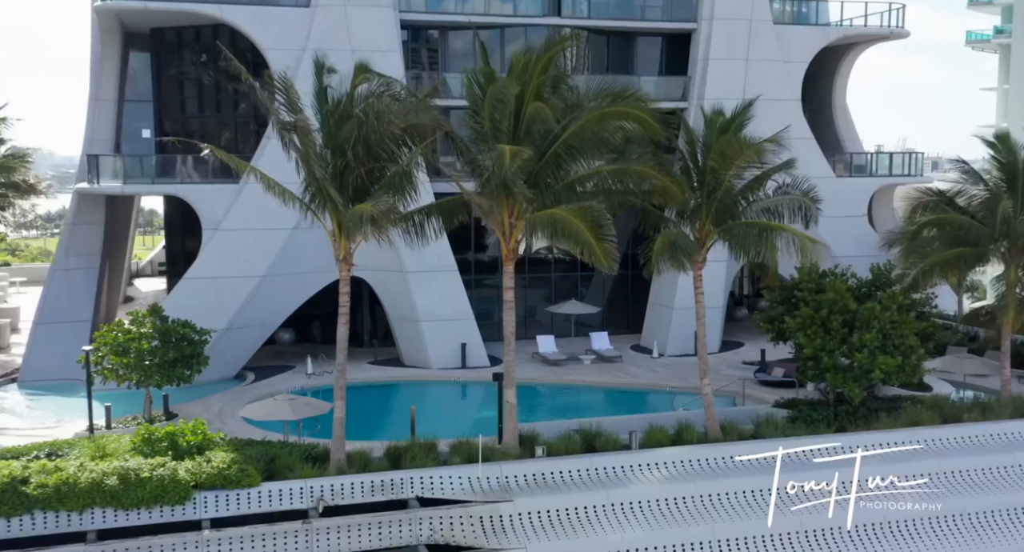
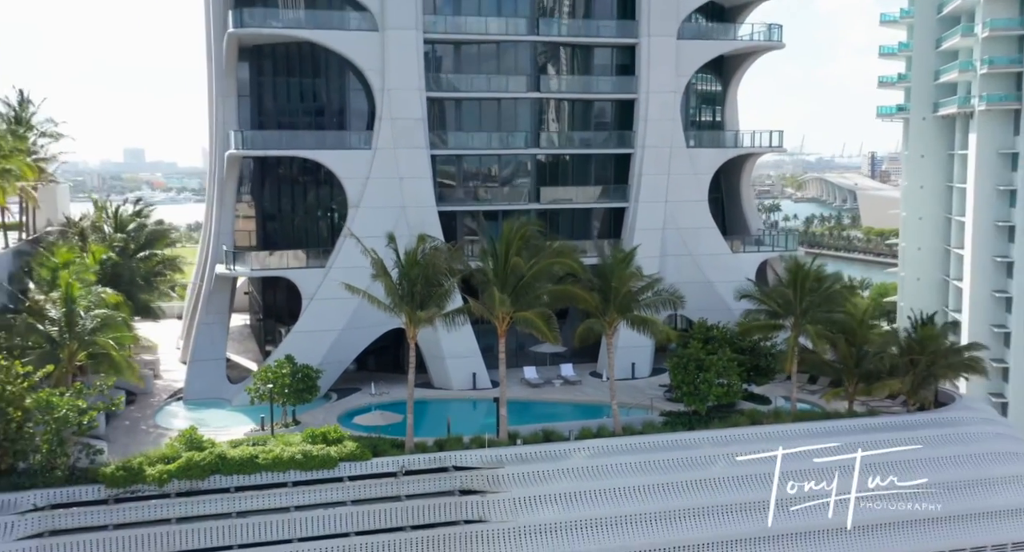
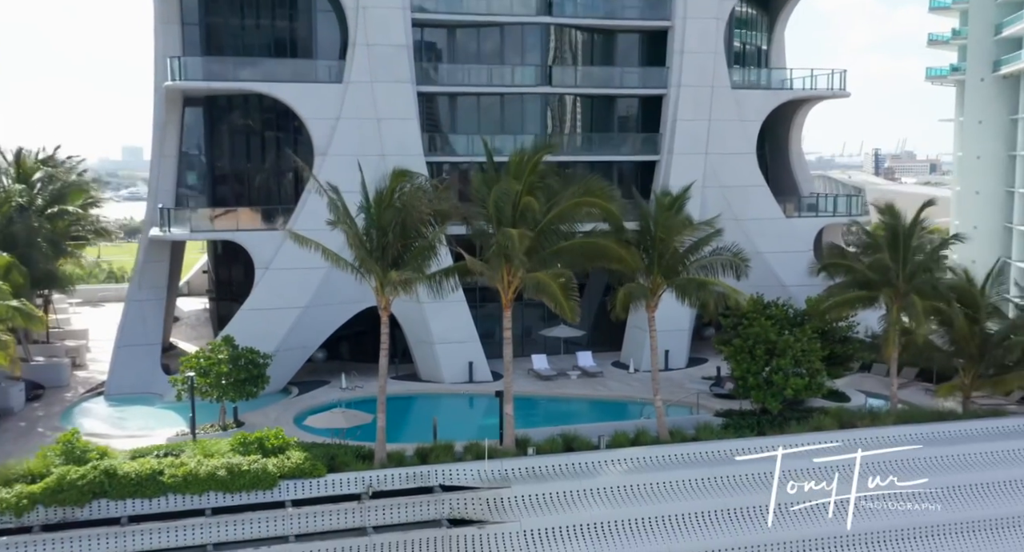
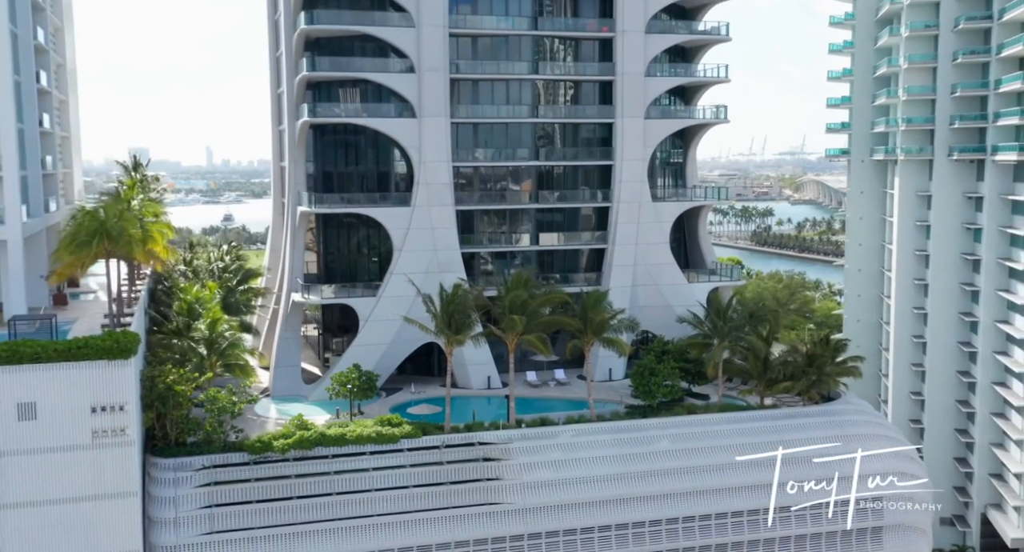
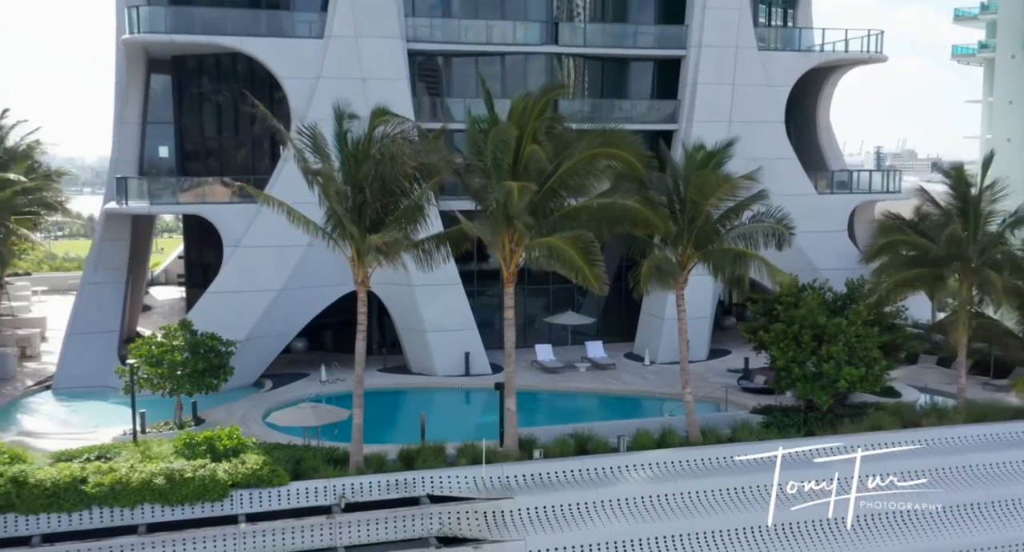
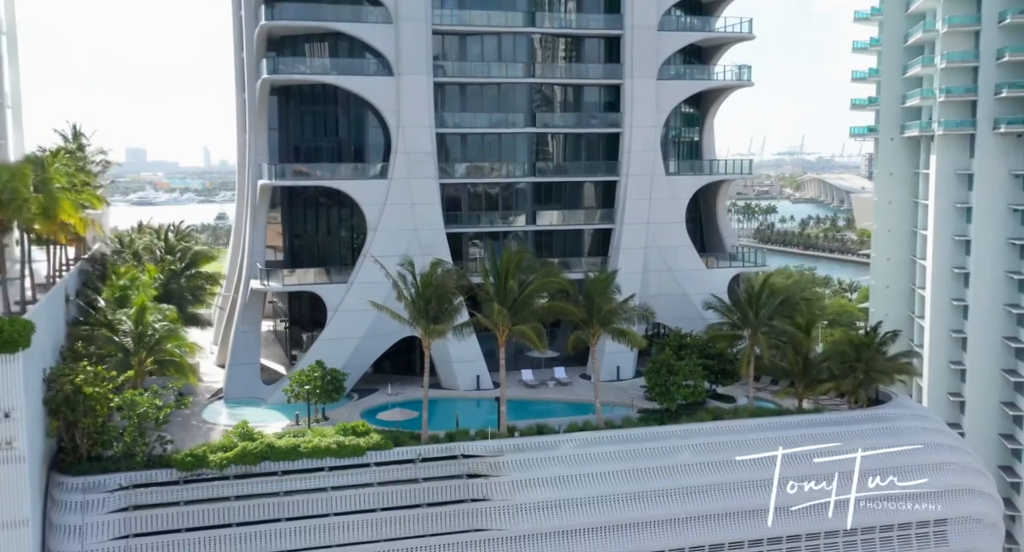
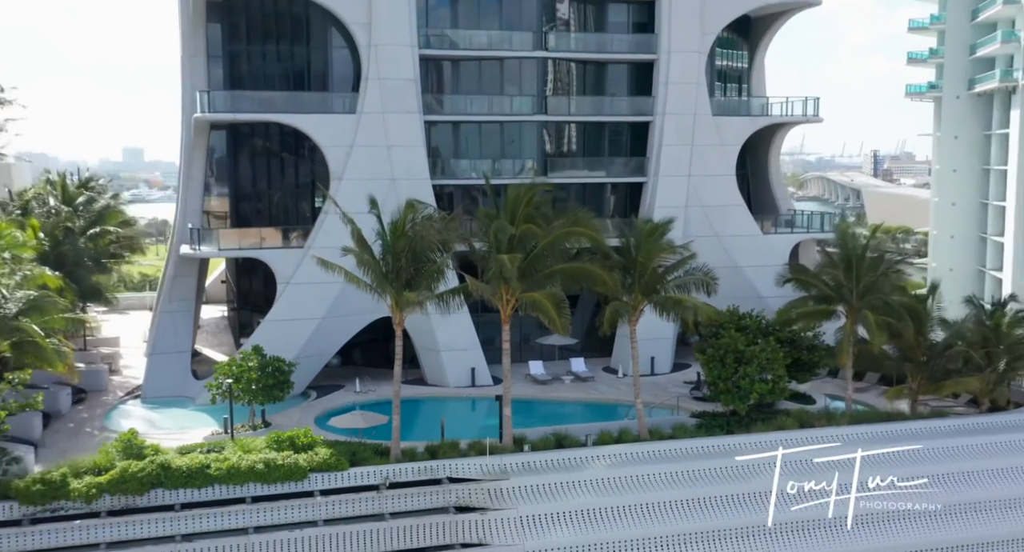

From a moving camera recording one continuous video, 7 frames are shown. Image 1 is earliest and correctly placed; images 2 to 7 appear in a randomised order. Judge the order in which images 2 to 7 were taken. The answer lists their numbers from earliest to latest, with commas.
5, 3, 7, 2, 6, 4
